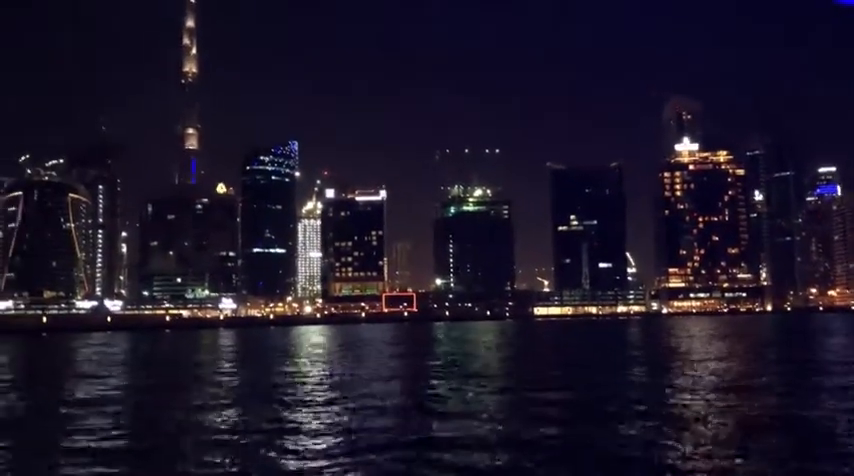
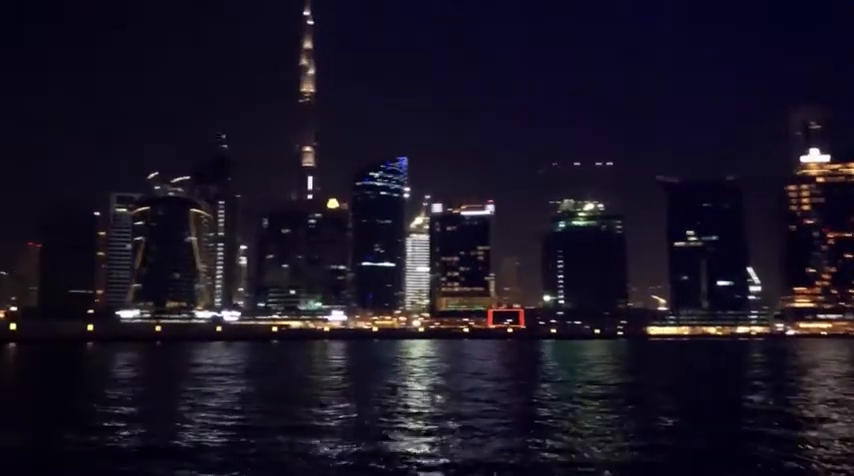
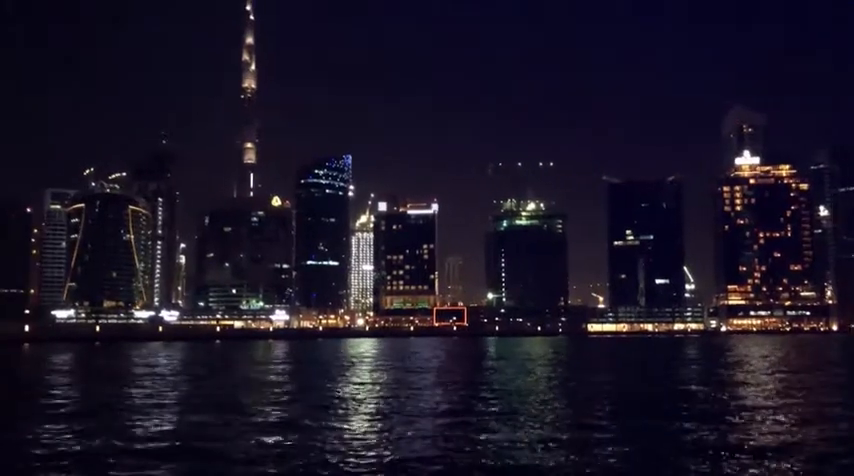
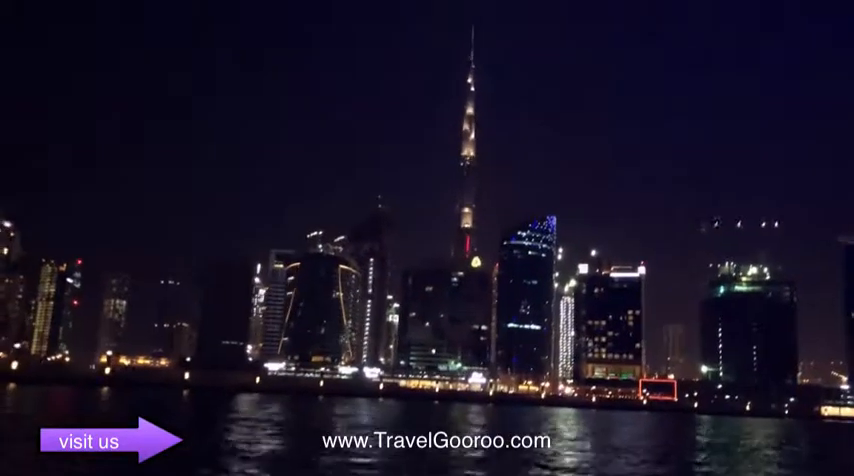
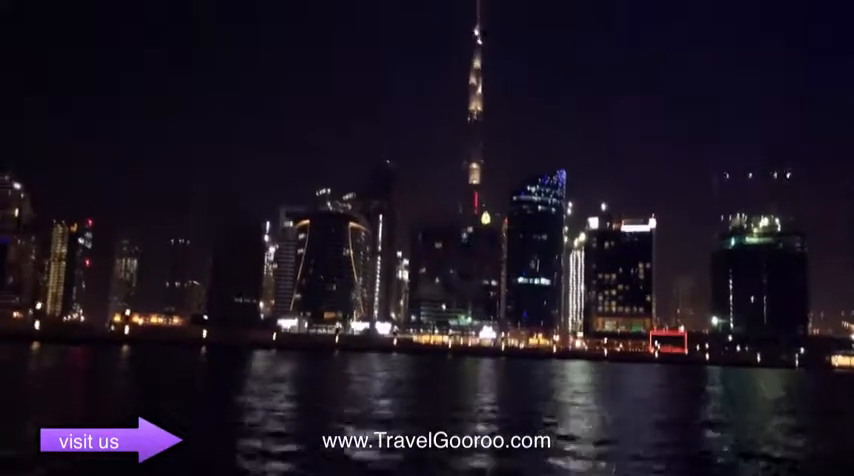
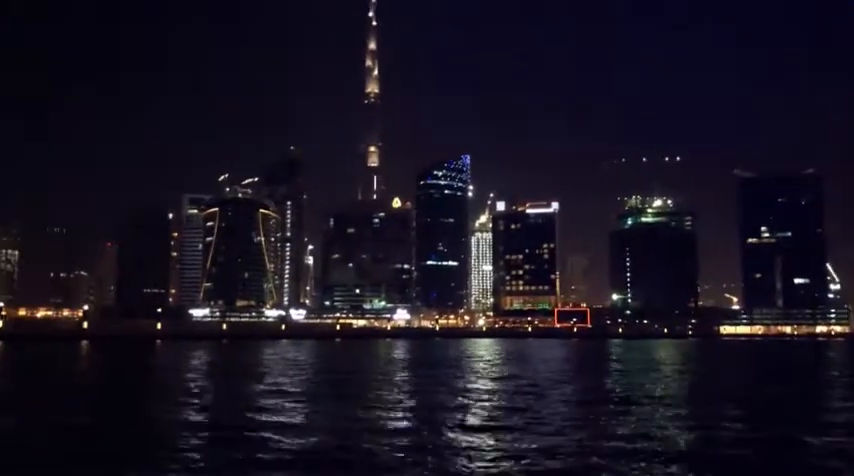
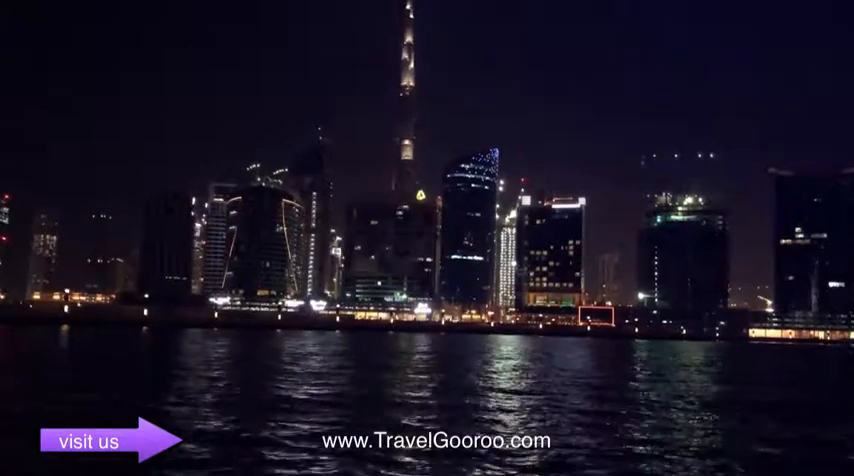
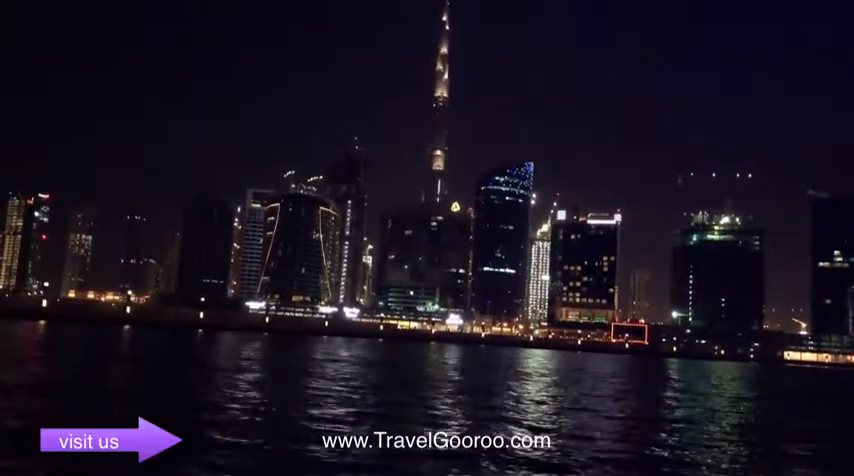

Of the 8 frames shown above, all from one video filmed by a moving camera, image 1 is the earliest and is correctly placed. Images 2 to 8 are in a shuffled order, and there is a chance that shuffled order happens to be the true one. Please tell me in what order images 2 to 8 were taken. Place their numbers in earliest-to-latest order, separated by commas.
3, 2, 6, 8, 7, 5, 4
